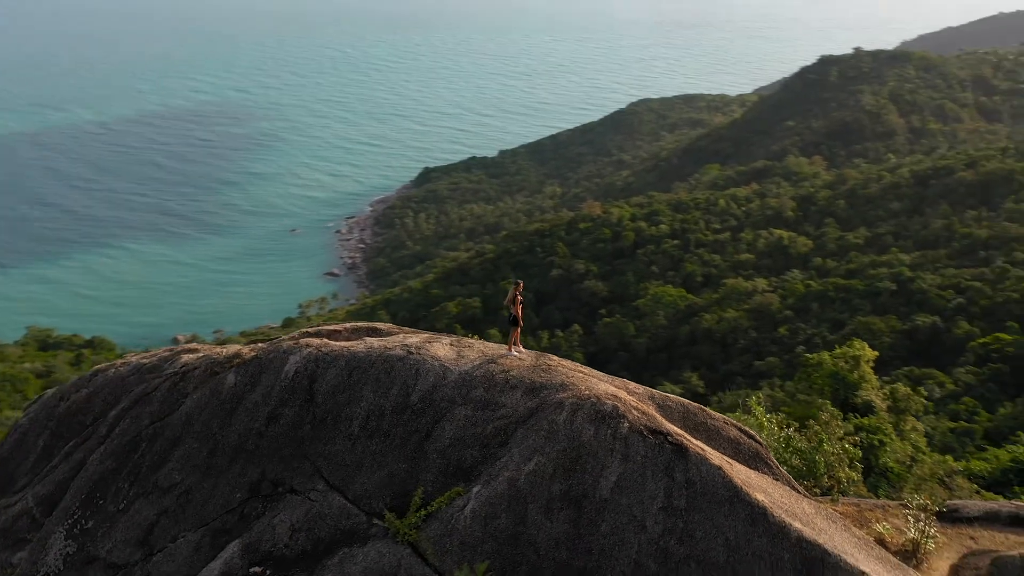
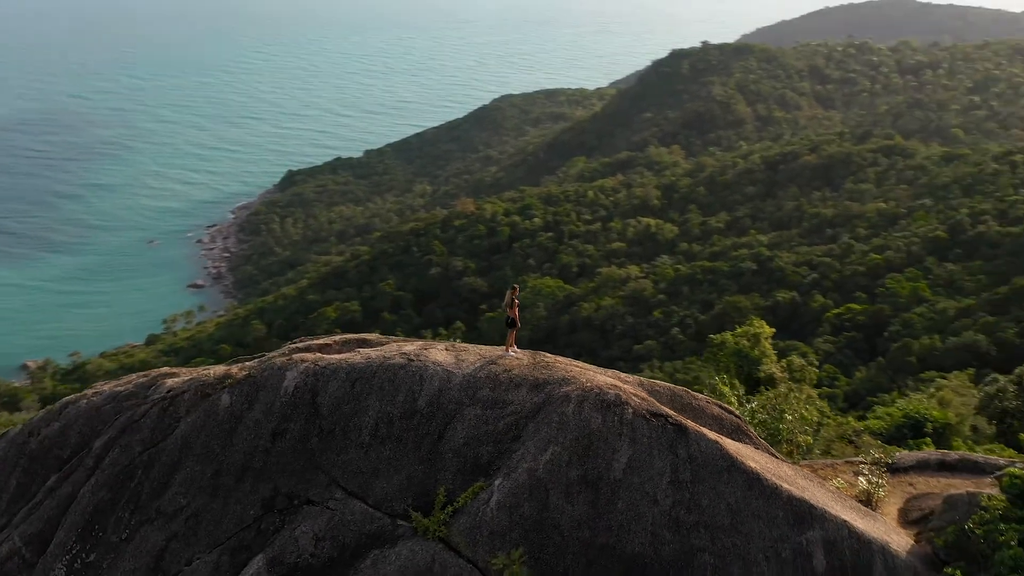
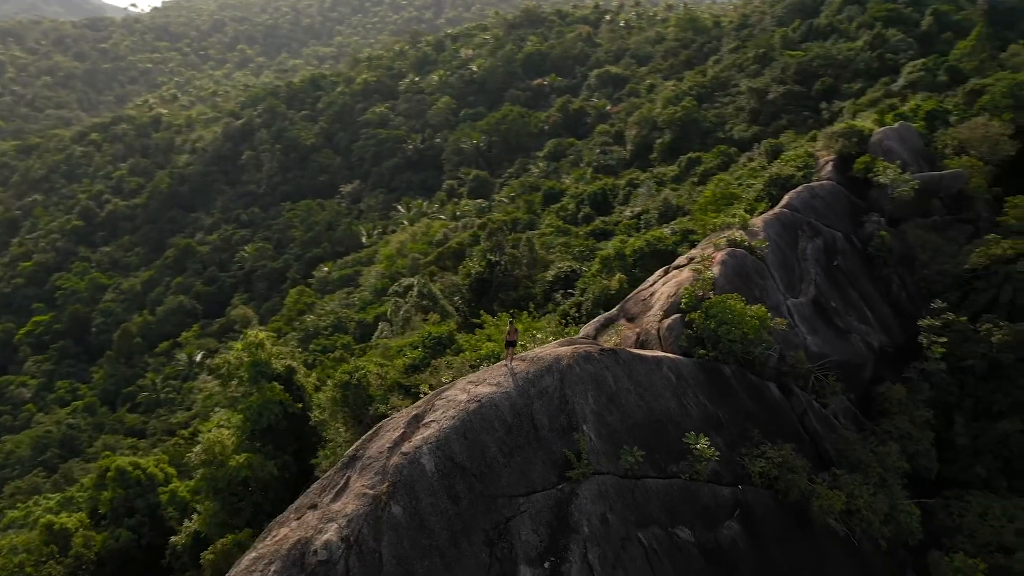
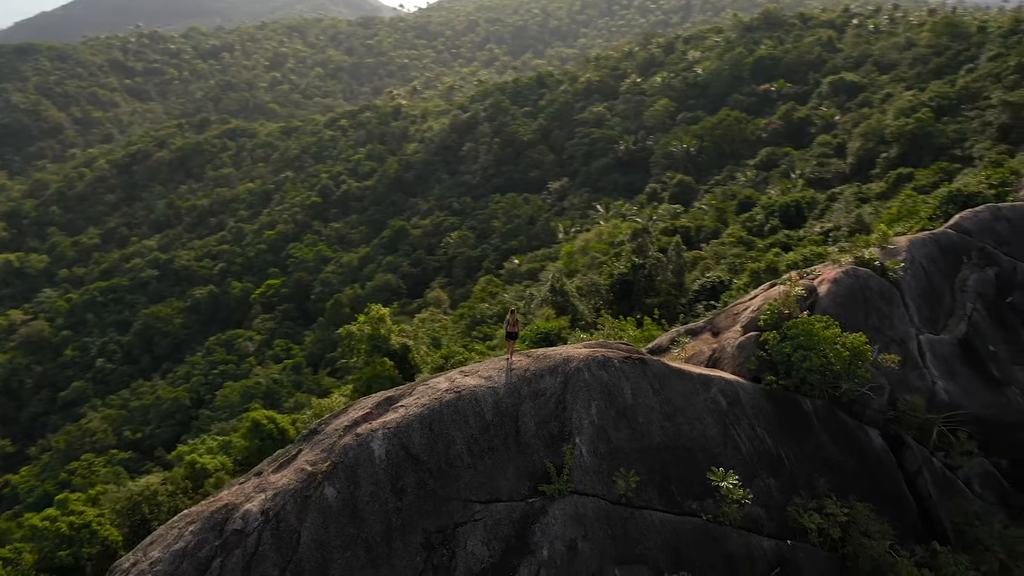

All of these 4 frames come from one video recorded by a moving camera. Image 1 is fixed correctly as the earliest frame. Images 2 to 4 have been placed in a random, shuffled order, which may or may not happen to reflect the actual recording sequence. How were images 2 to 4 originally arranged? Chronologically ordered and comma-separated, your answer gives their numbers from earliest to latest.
2, 4, 3
